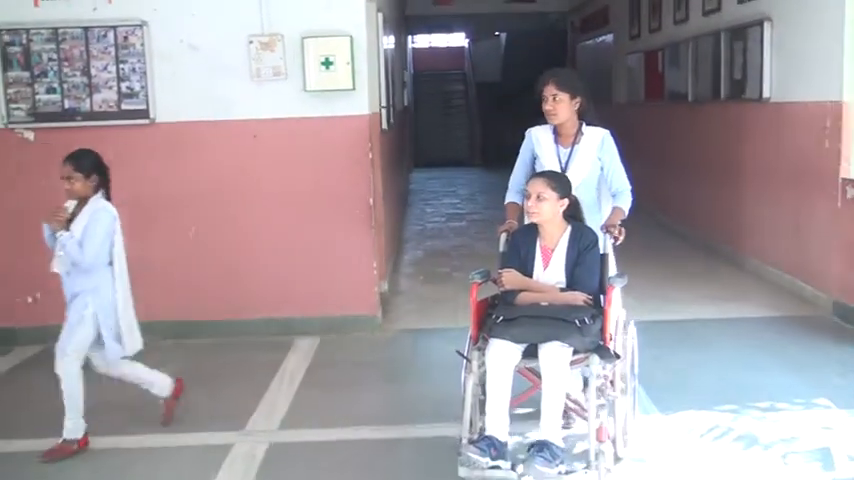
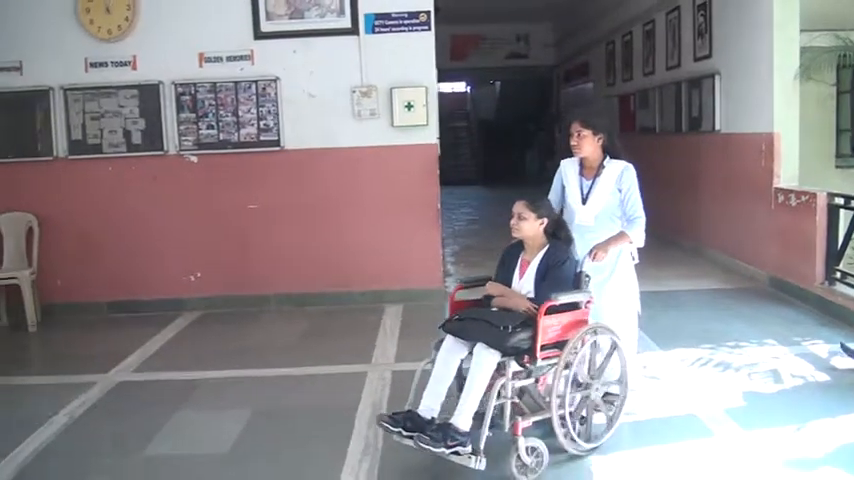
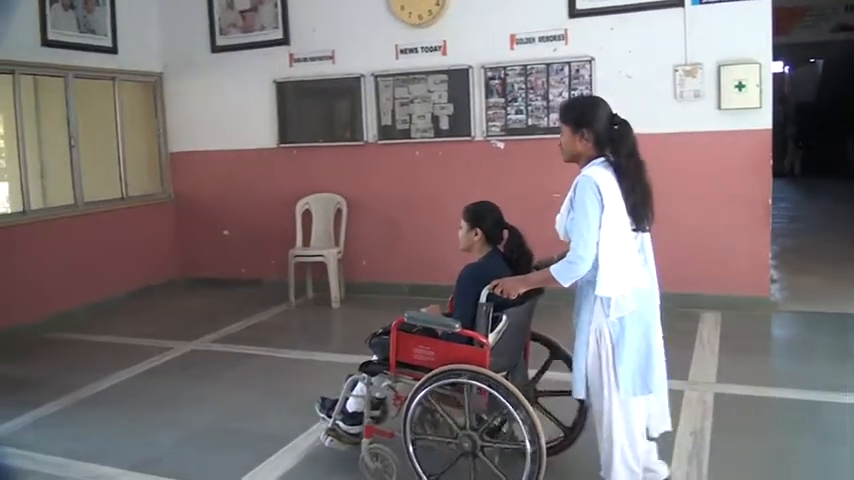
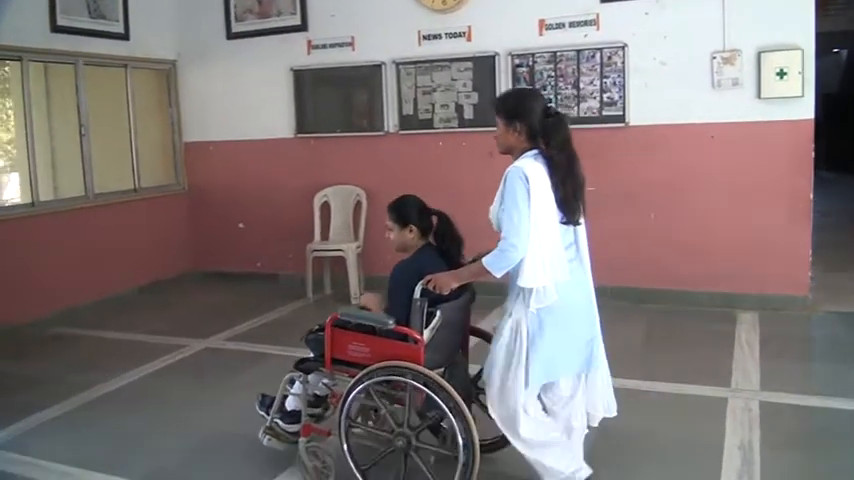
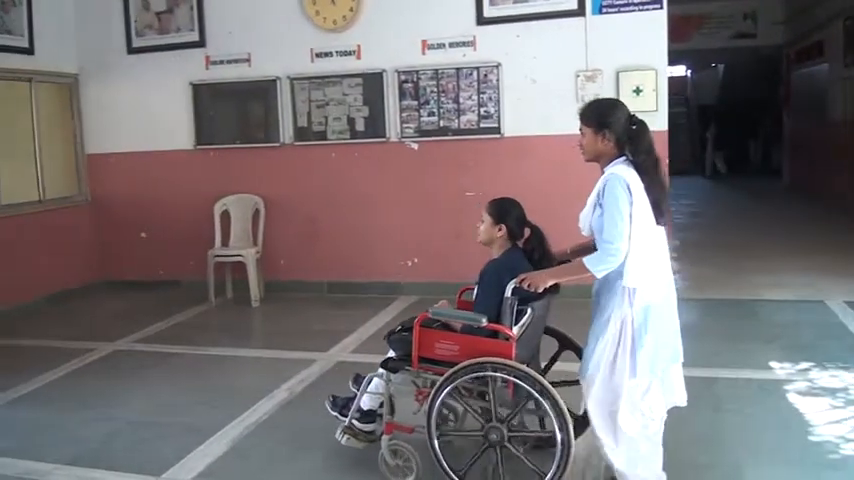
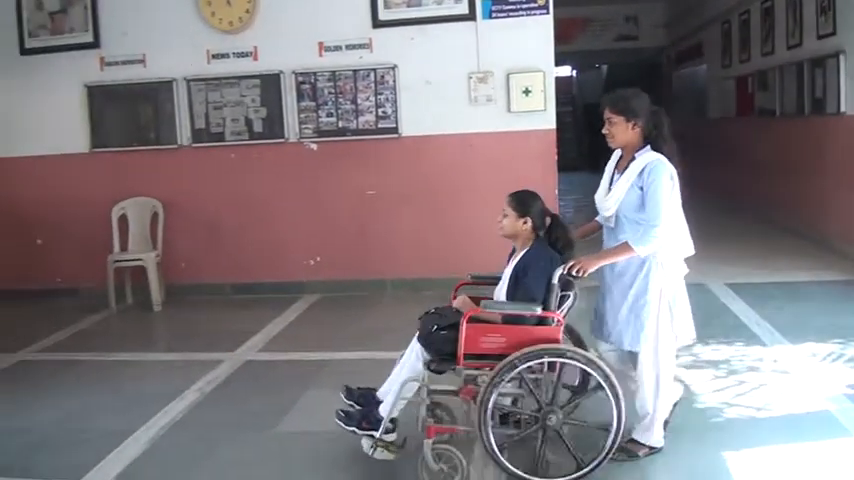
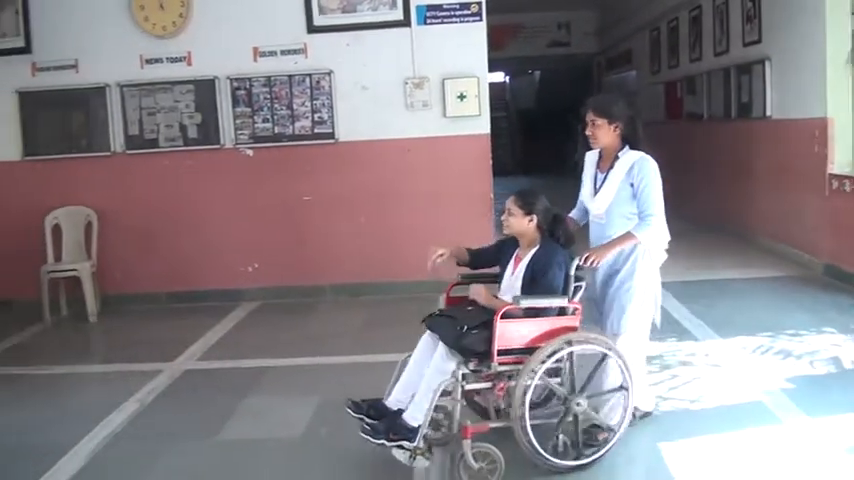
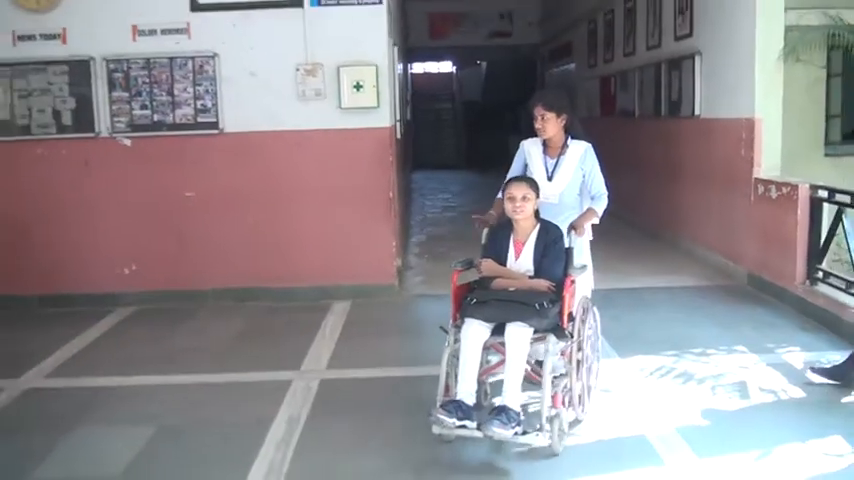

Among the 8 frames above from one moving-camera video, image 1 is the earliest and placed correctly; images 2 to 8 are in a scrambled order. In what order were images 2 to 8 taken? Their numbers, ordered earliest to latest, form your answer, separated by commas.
8, 2, 7, 6, 5, 3, 4
